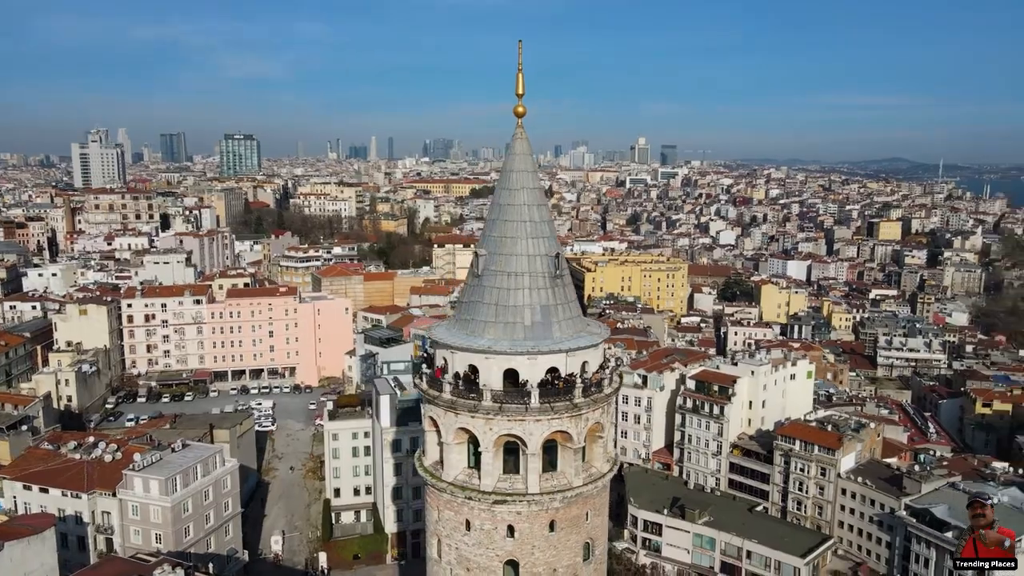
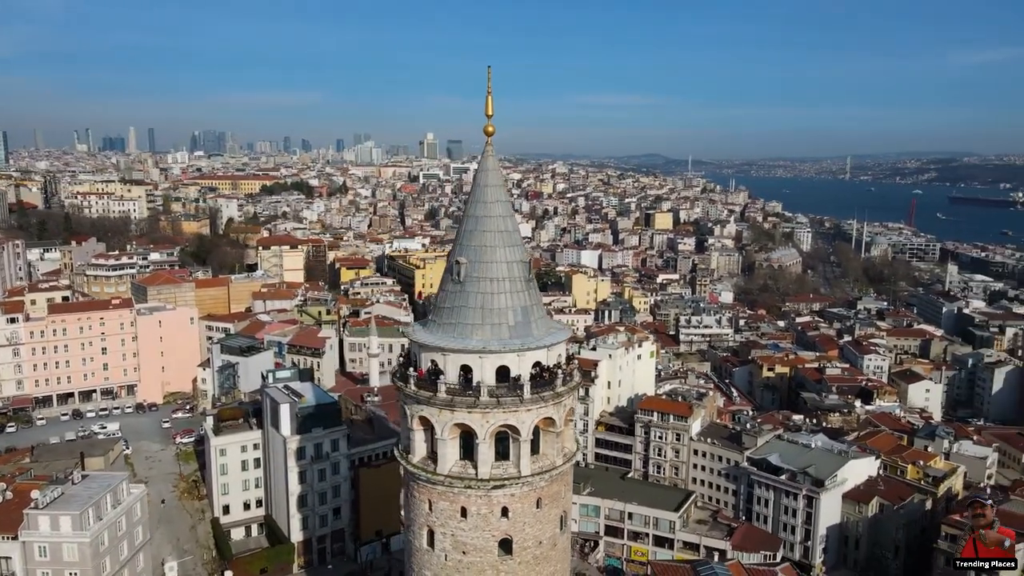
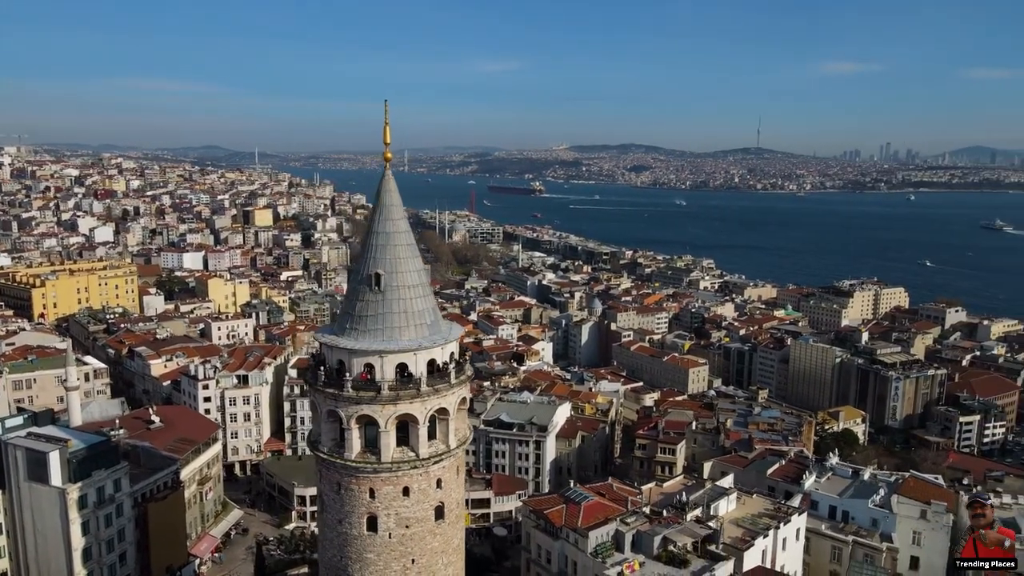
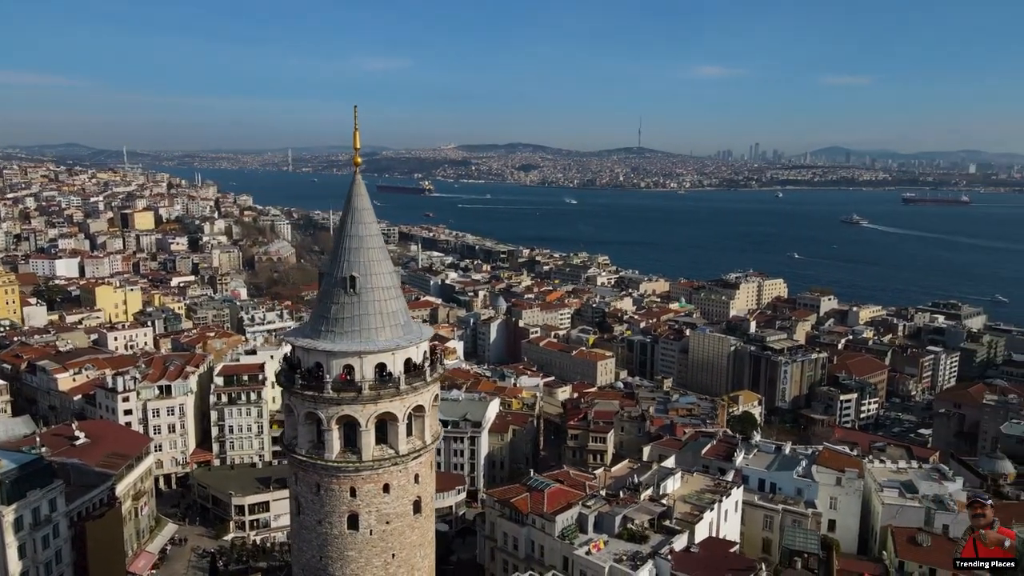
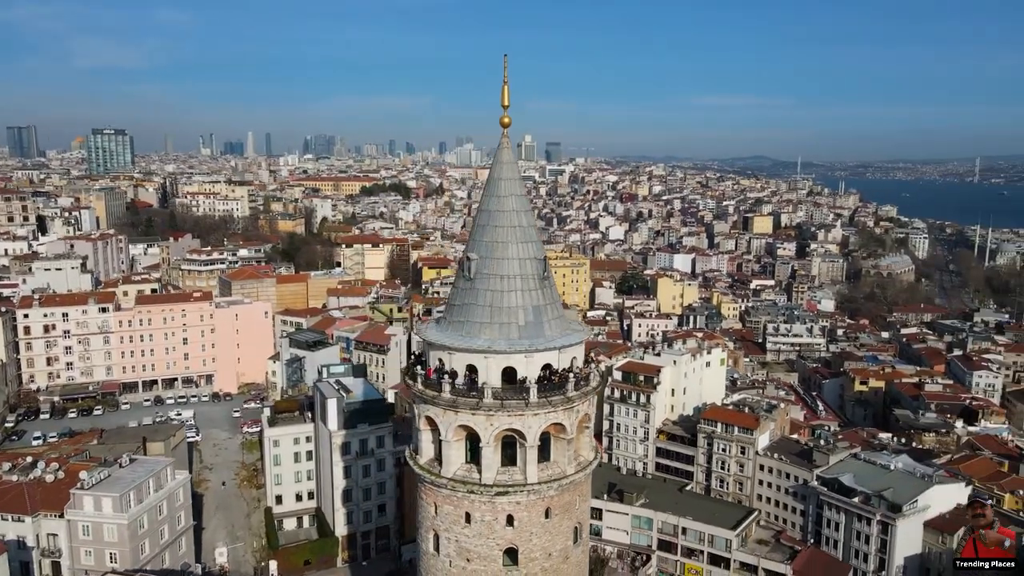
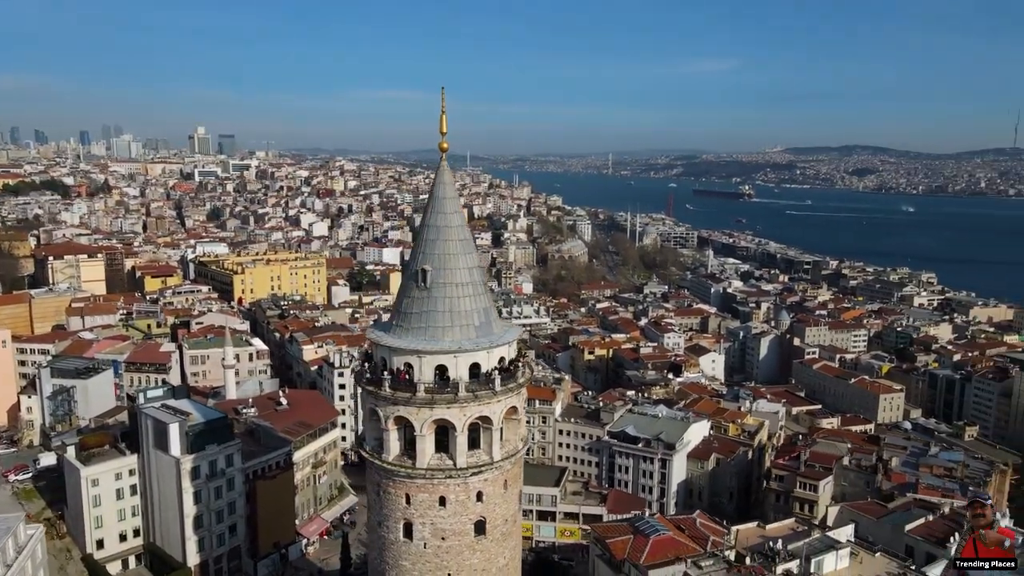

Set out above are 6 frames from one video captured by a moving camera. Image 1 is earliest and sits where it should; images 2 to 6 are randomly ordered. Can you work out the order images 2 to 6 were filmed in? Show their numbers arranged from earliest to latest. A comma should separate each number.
5, 2, 6, 3, 4
